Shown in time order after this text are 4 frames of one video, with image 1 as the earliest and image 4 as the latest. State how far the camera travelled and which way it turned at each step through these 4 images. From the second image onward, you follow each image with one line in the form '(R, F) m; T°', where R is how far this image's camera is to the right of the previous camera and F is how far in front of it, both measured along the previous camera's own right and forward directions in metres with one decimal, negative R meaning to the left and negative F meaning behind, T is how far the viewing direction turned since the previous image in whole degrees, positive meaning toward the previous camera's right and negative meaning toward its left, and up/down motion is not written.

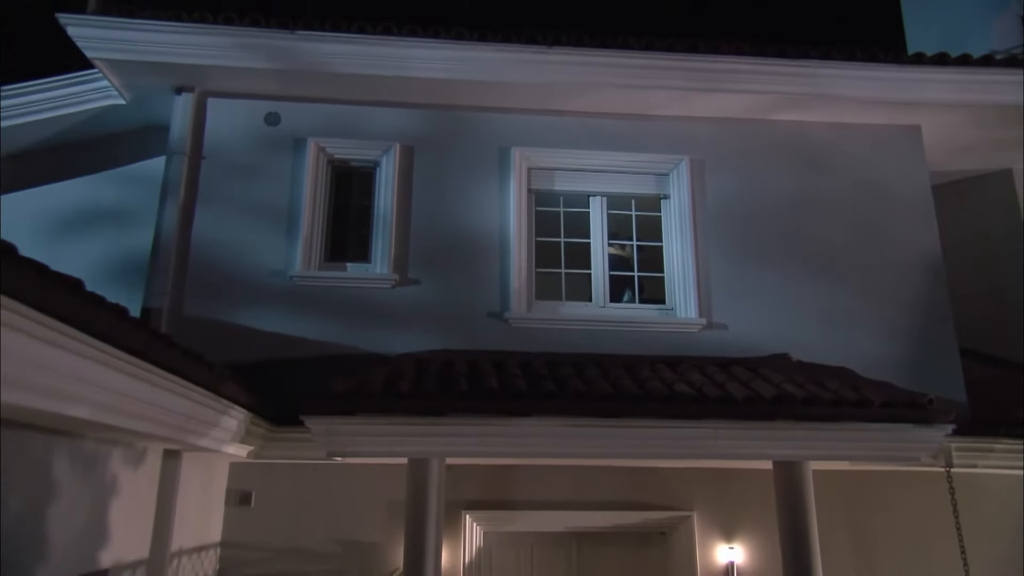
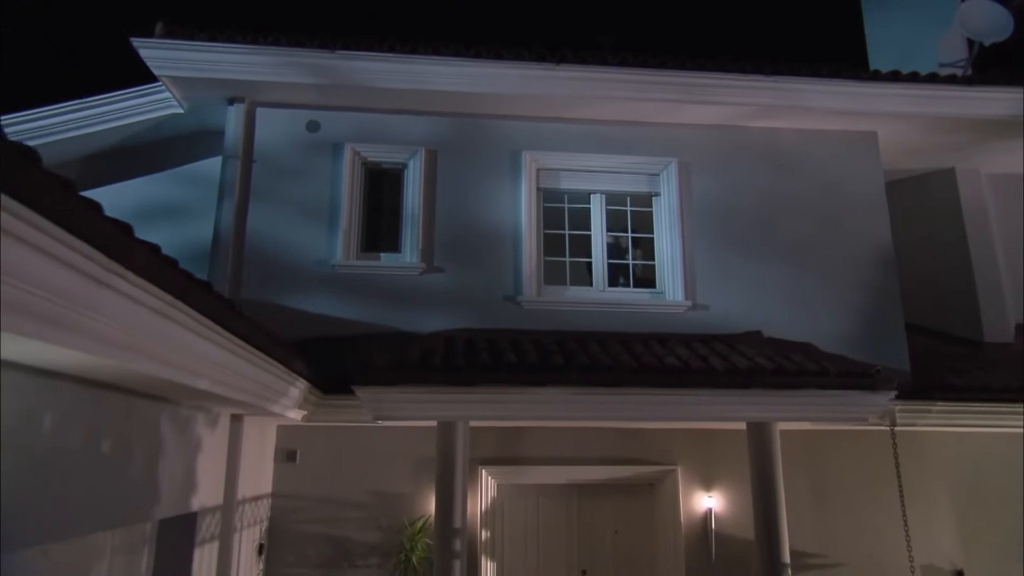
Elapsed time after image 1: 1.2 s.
(-0.3, -1.1) m; +1°
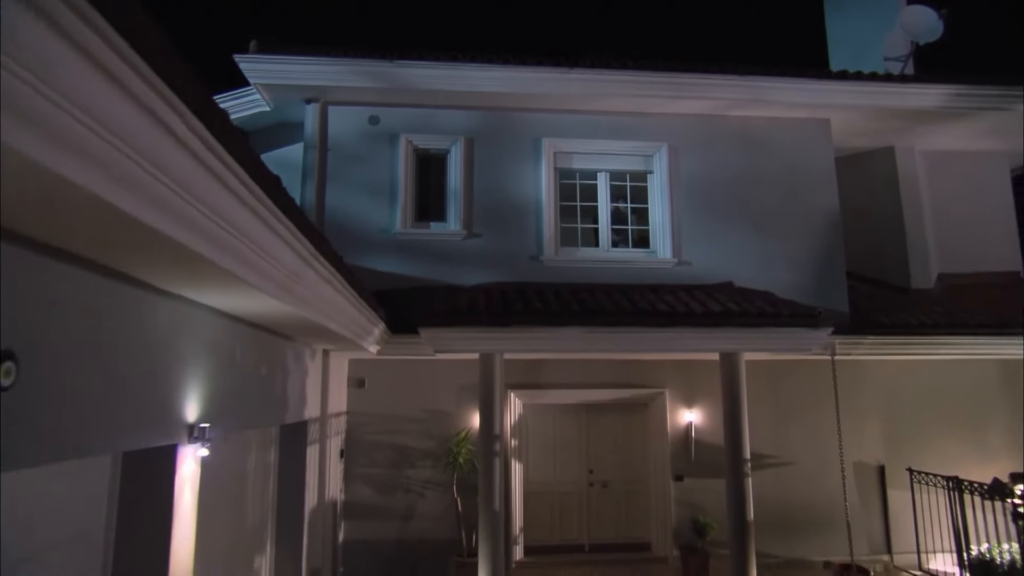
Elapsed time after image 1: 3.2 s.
(-0.4, -2.1) m; 0°
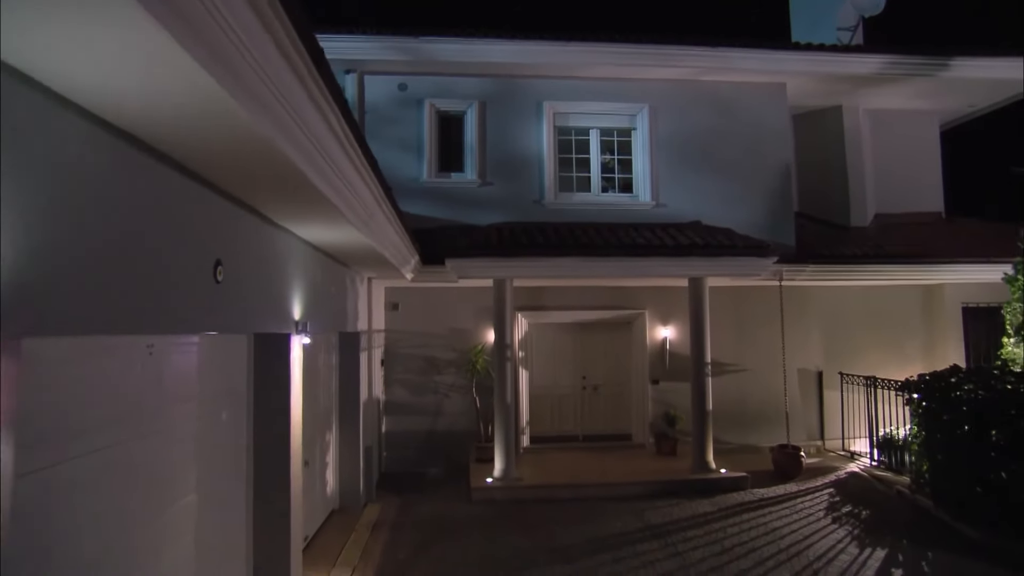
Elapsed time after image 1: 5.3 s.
(-0.1, -2.3) m; 0°
